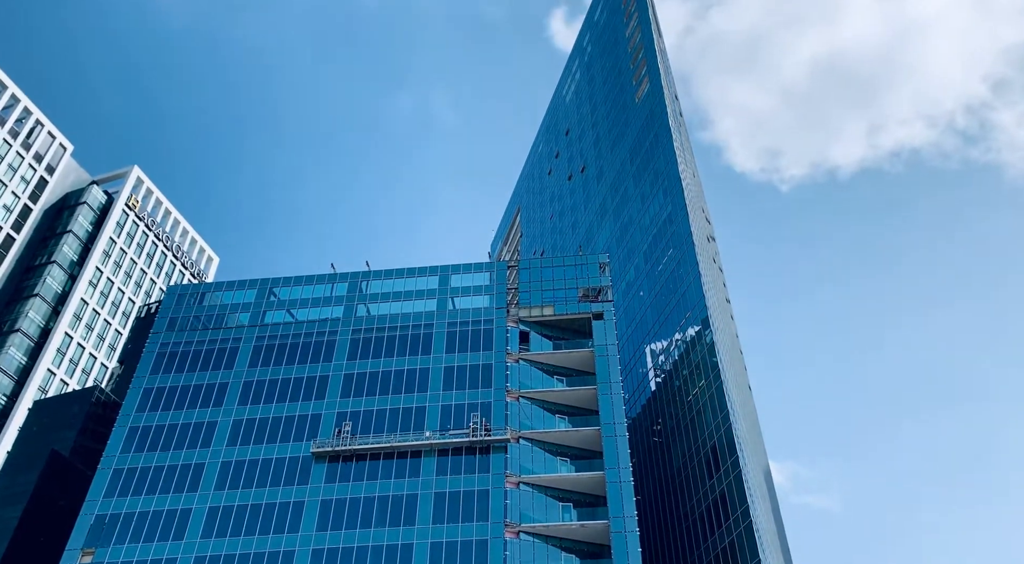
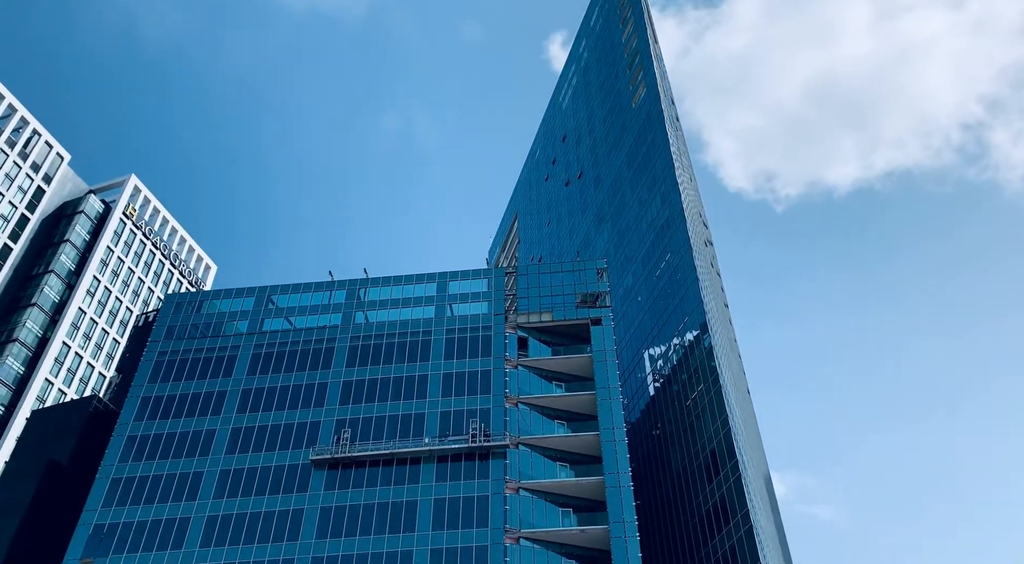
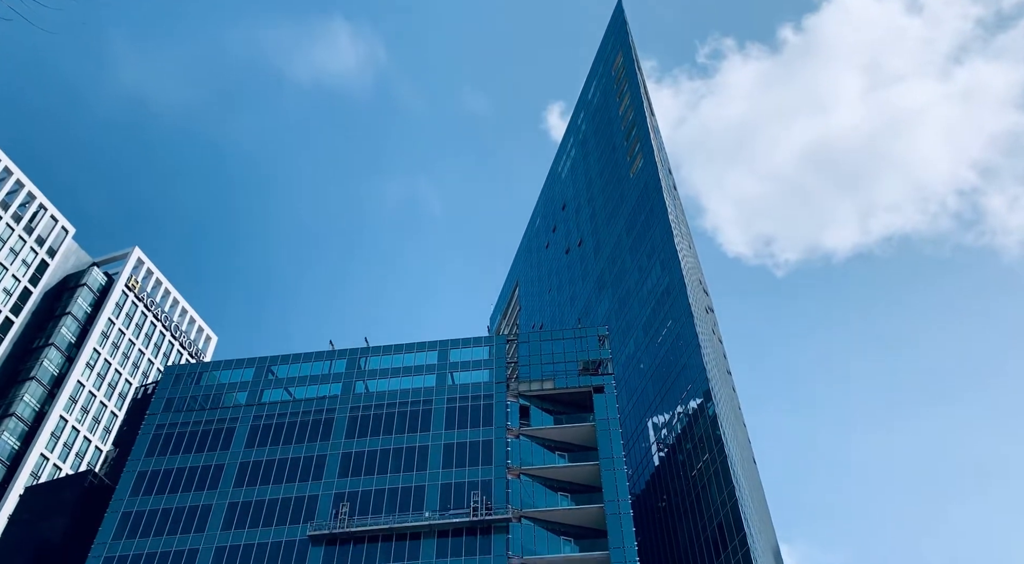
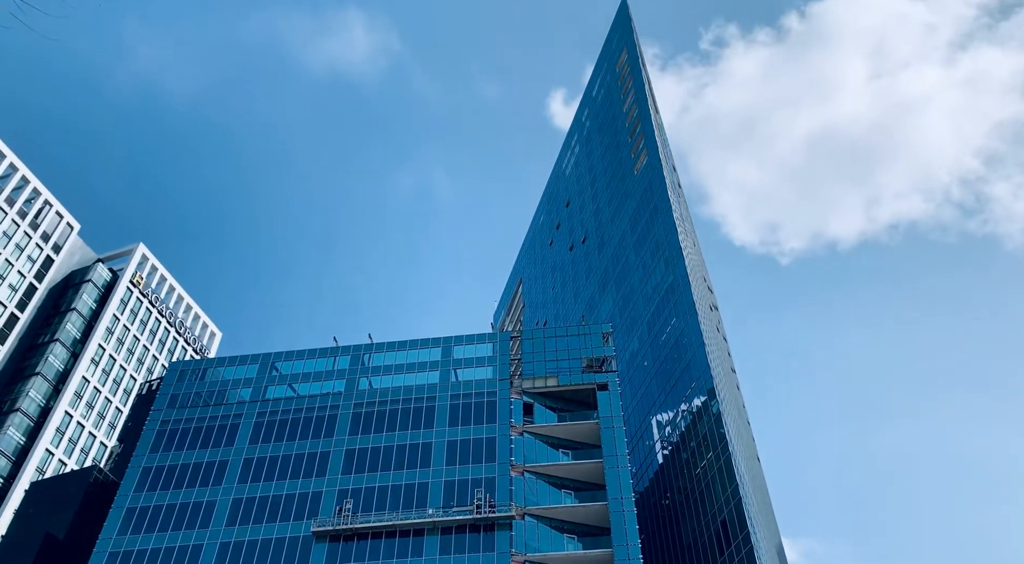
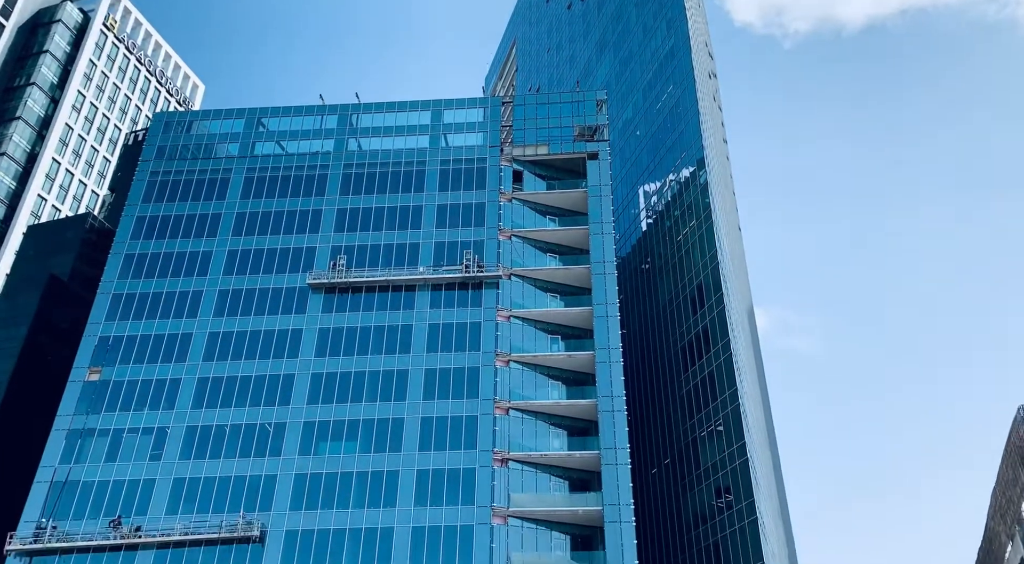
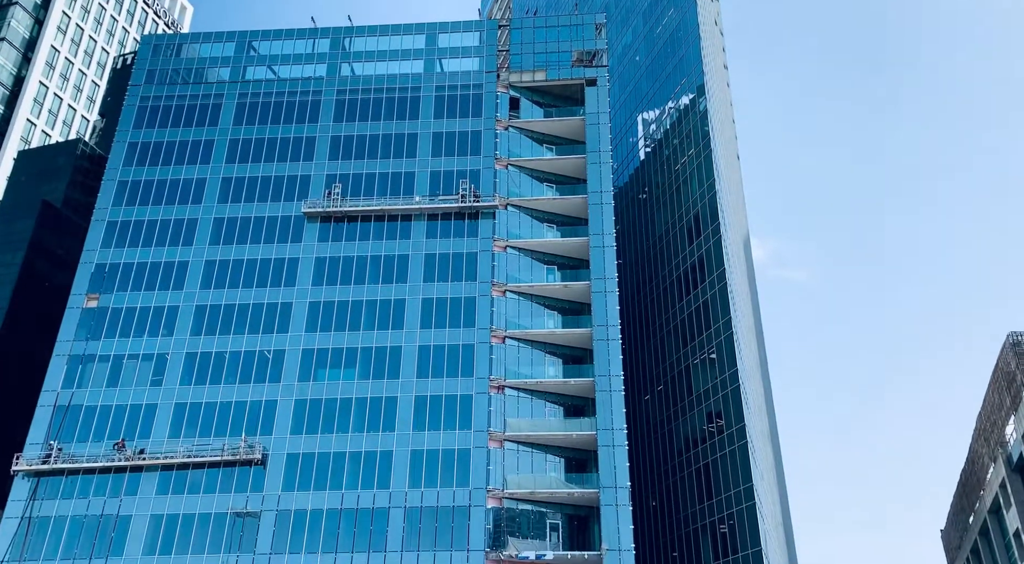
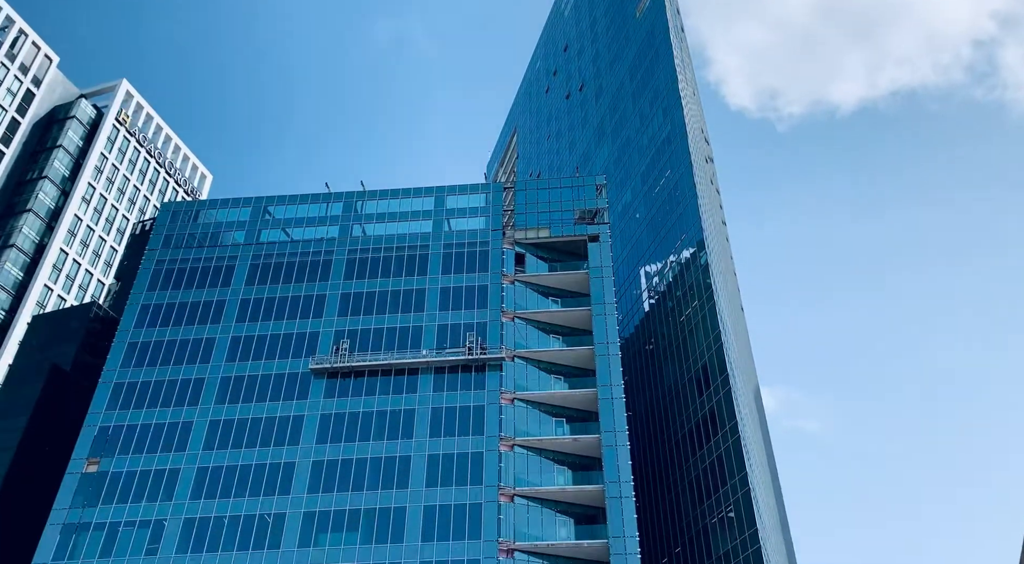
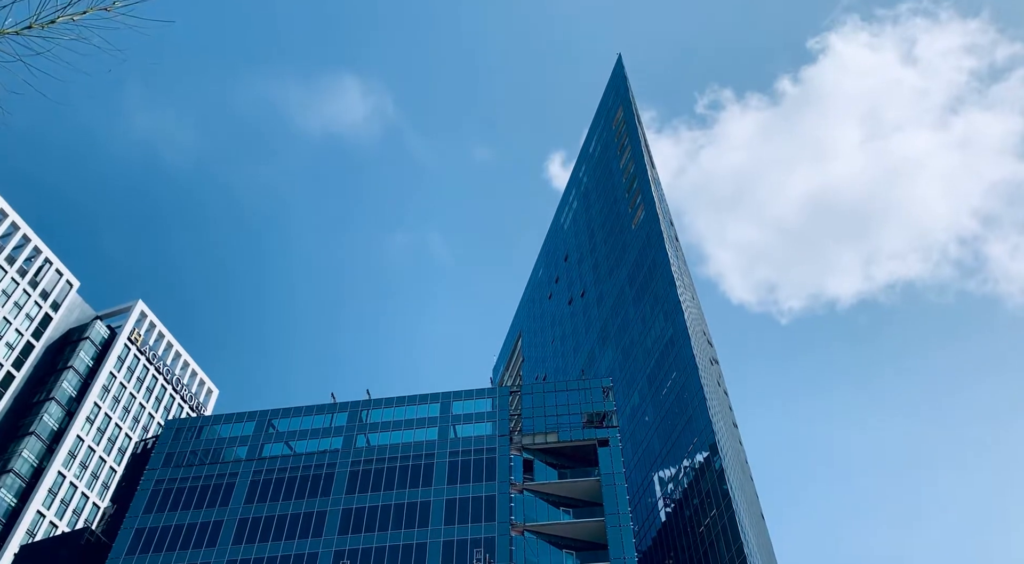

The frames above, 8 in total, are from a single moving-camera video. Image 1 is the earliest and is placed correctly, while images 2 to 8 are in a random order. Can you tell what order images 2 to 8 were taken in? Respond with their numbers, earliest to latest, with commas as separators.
4, 8, 3, 2, 7, 5, 6
